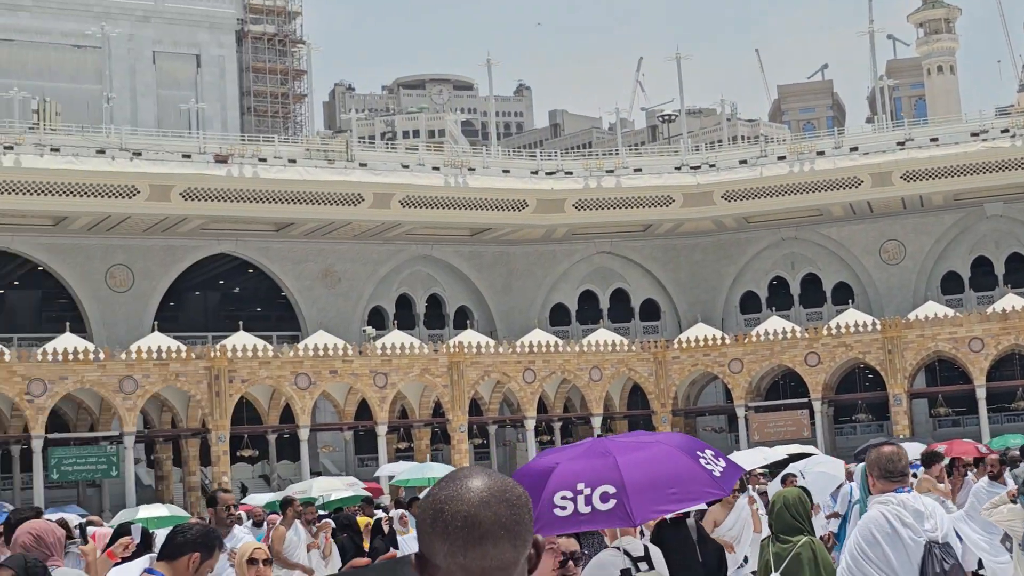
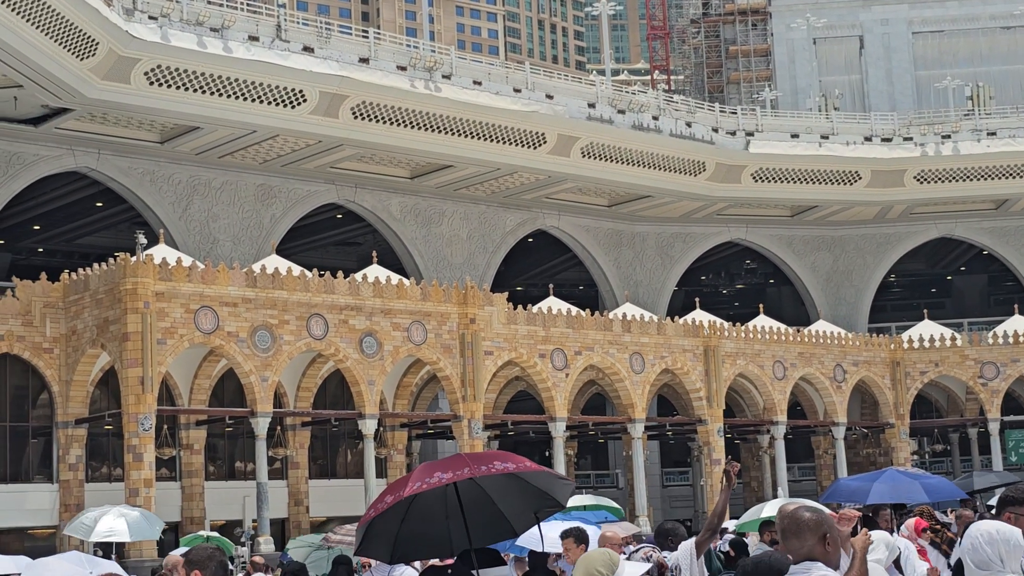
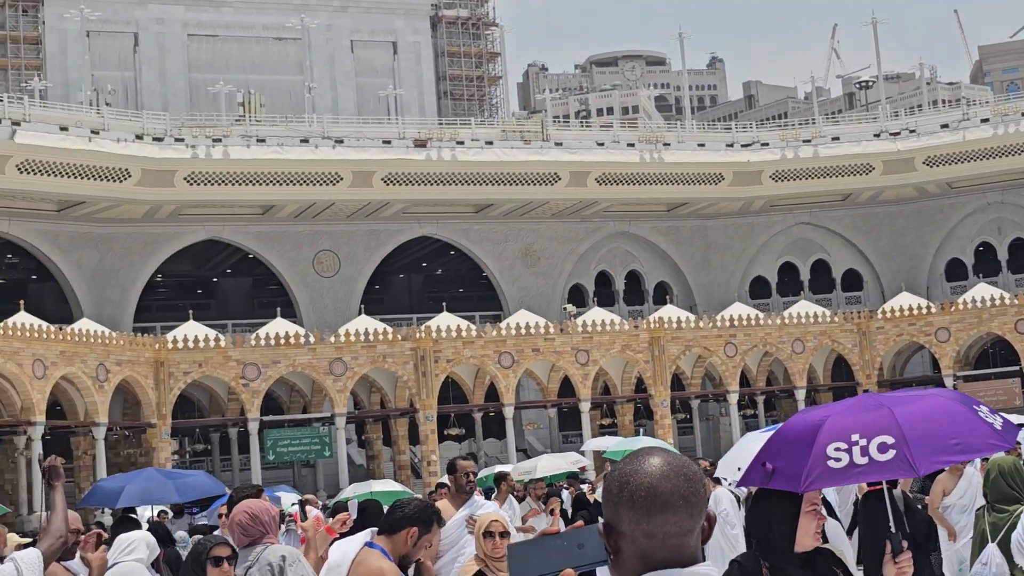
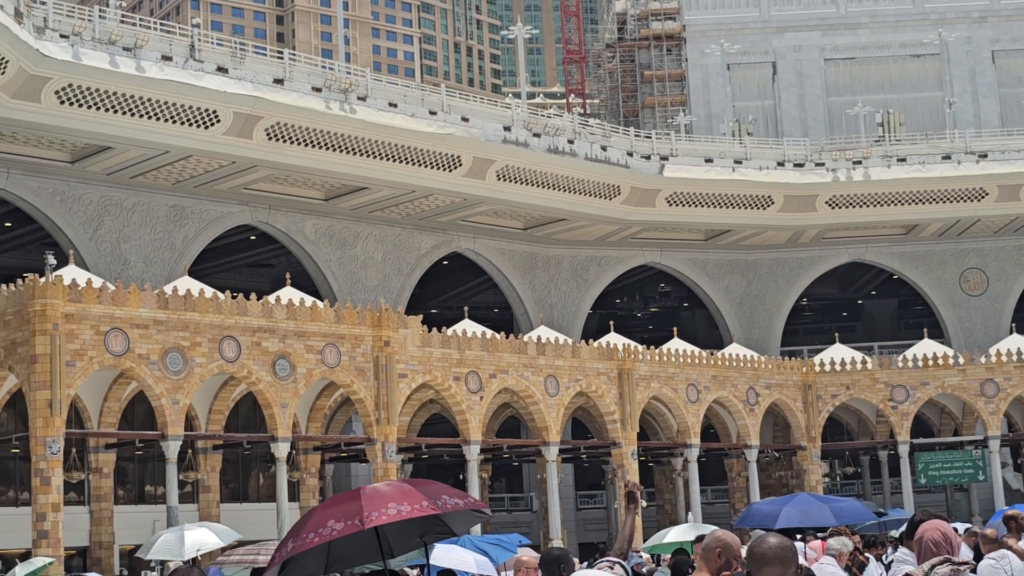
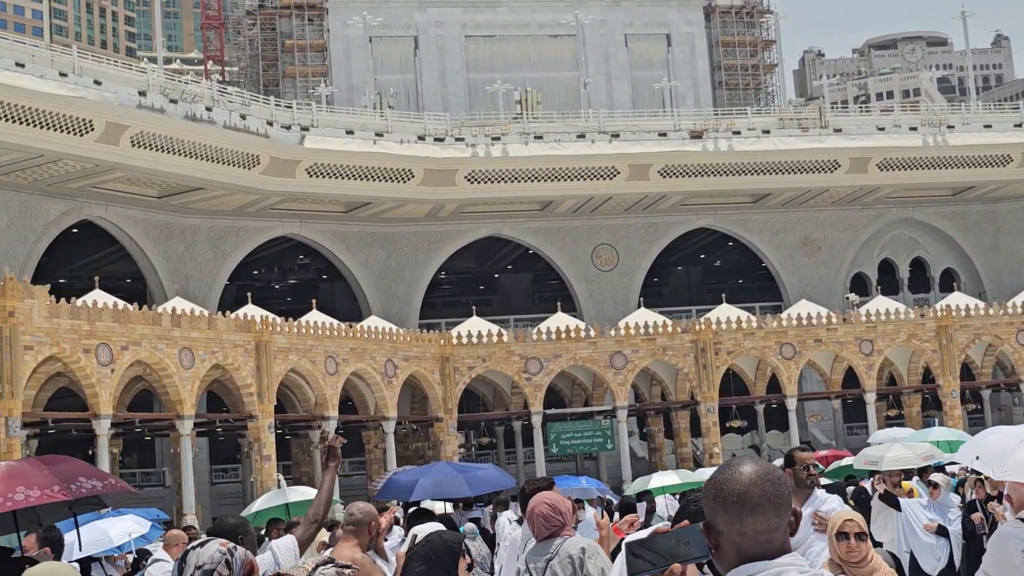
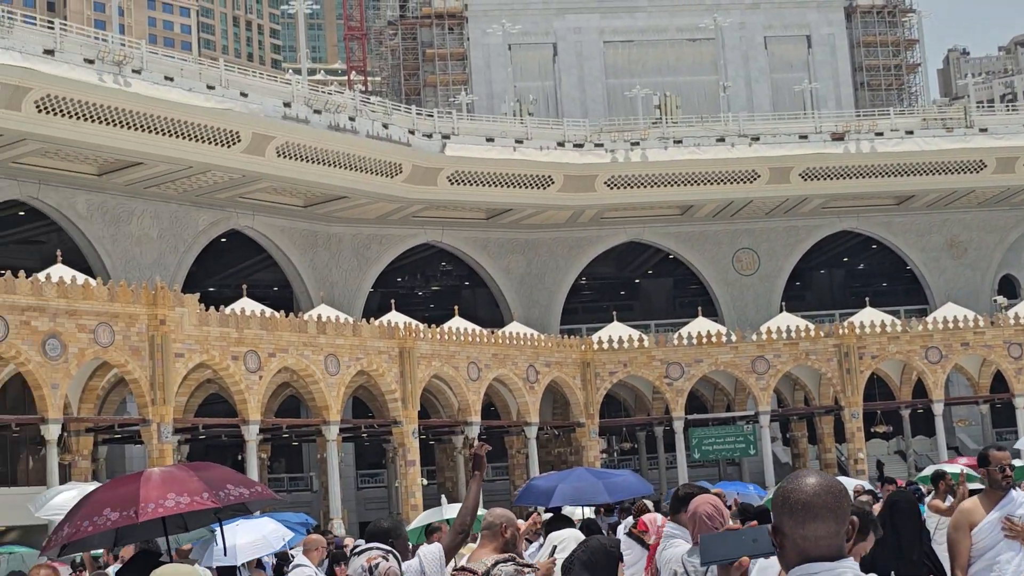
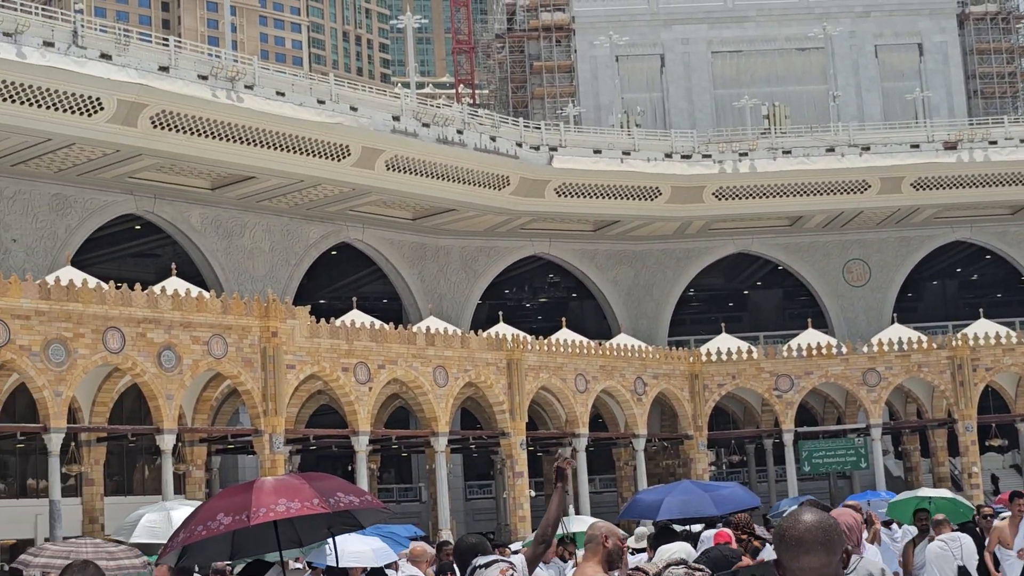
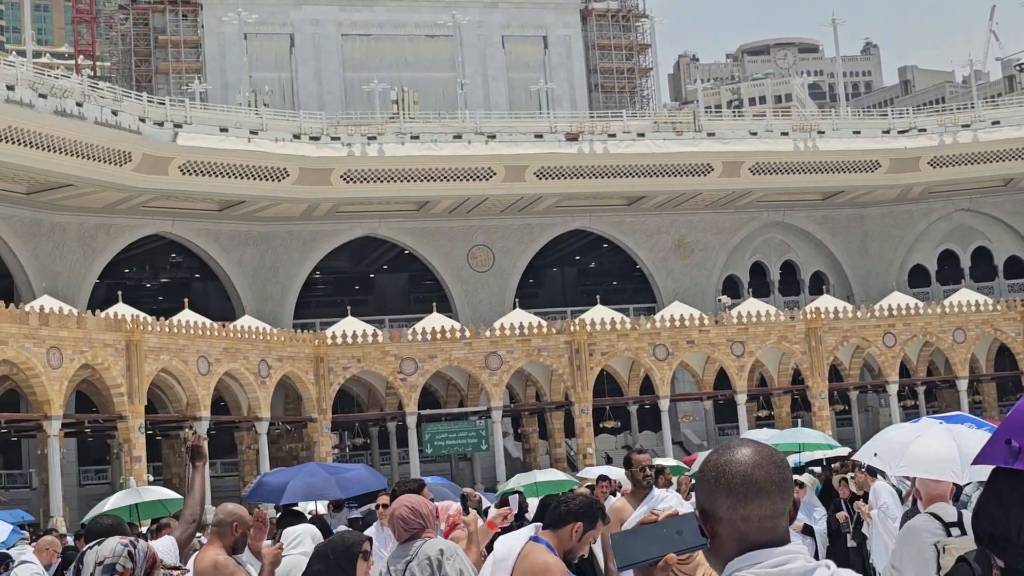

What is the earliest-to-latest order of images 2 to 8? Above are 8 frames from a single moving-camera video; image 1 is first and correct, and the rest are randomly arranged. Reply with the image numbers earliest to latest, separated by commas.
3, 8, 5, 6, 7, 4, 2
